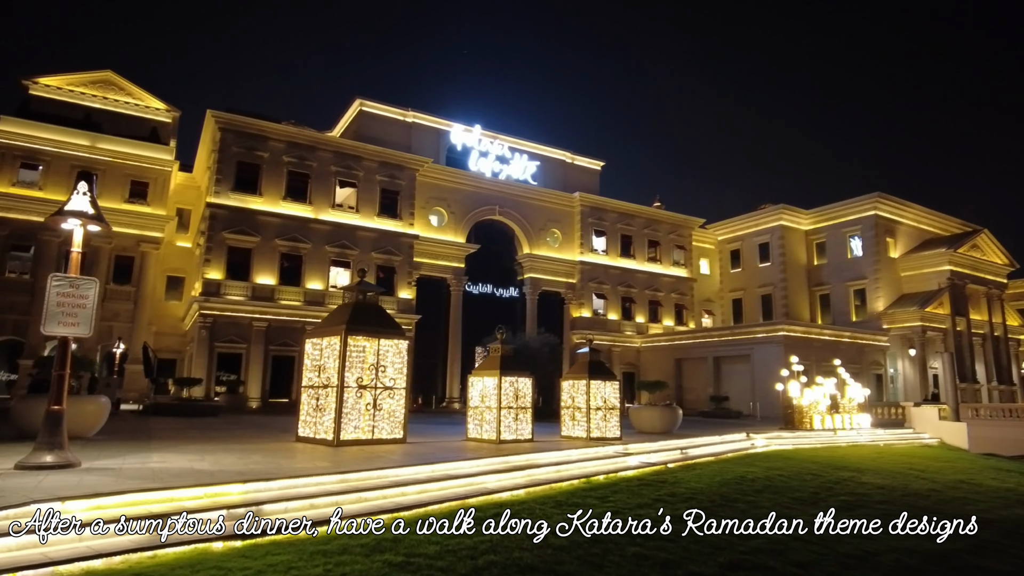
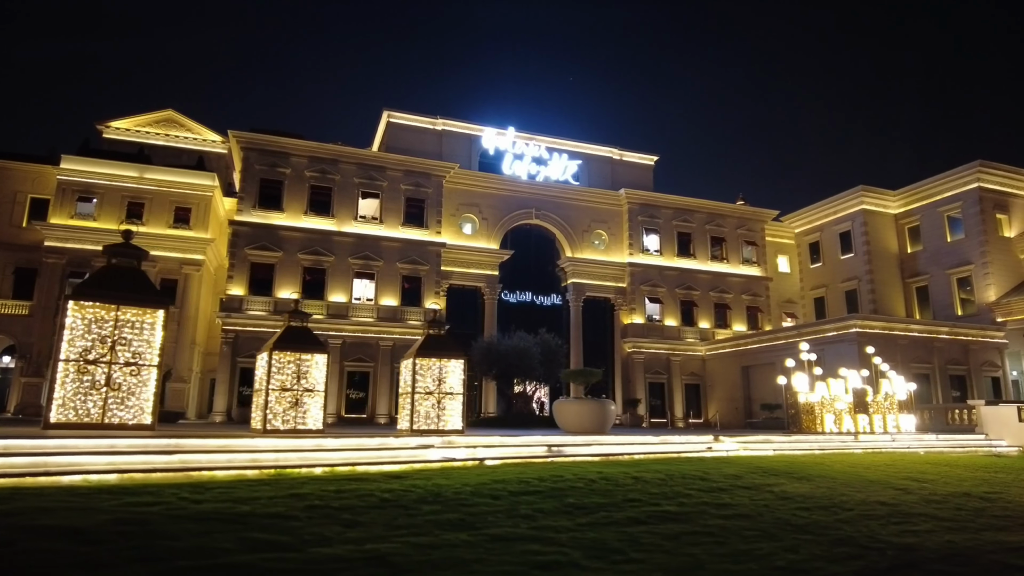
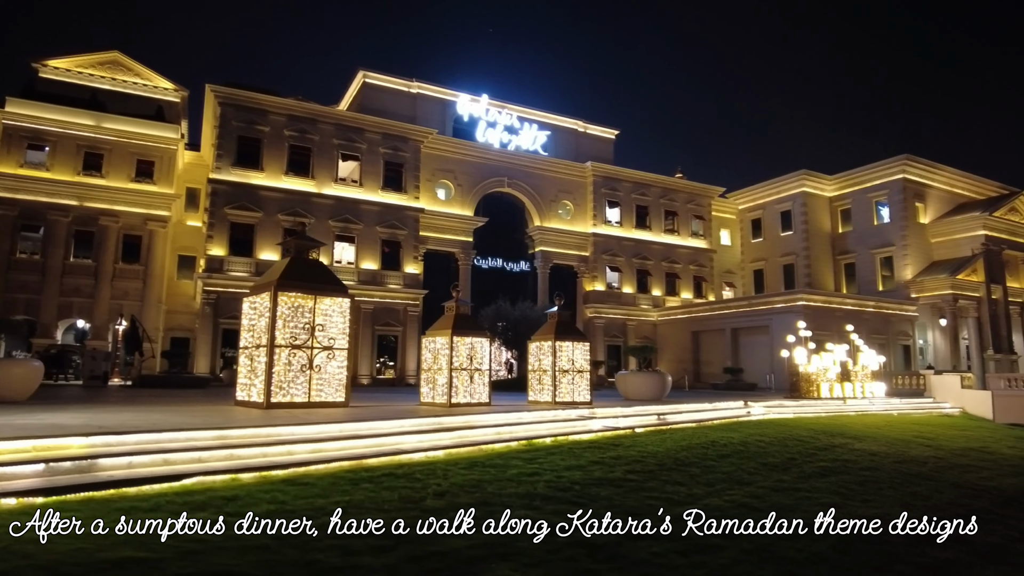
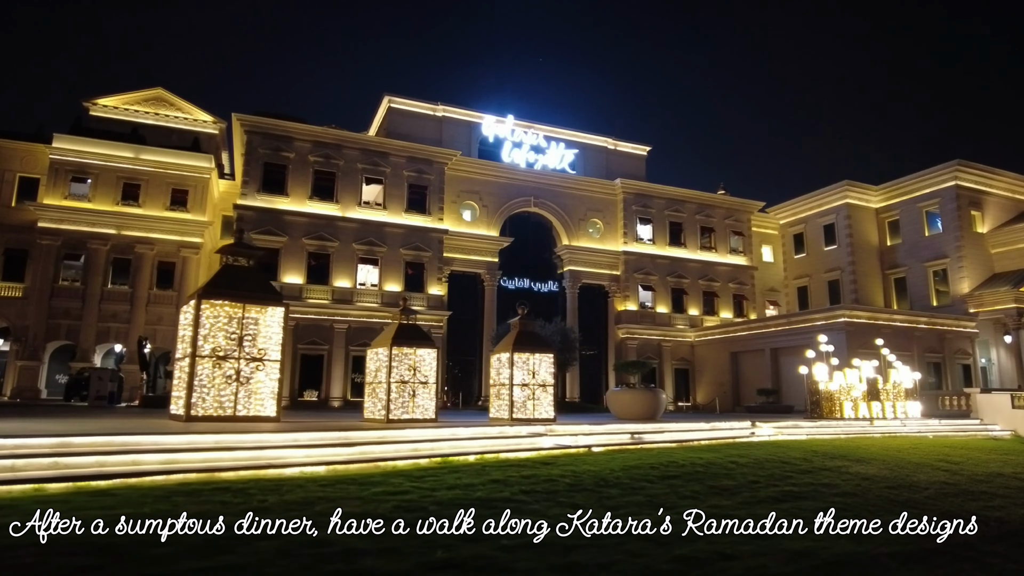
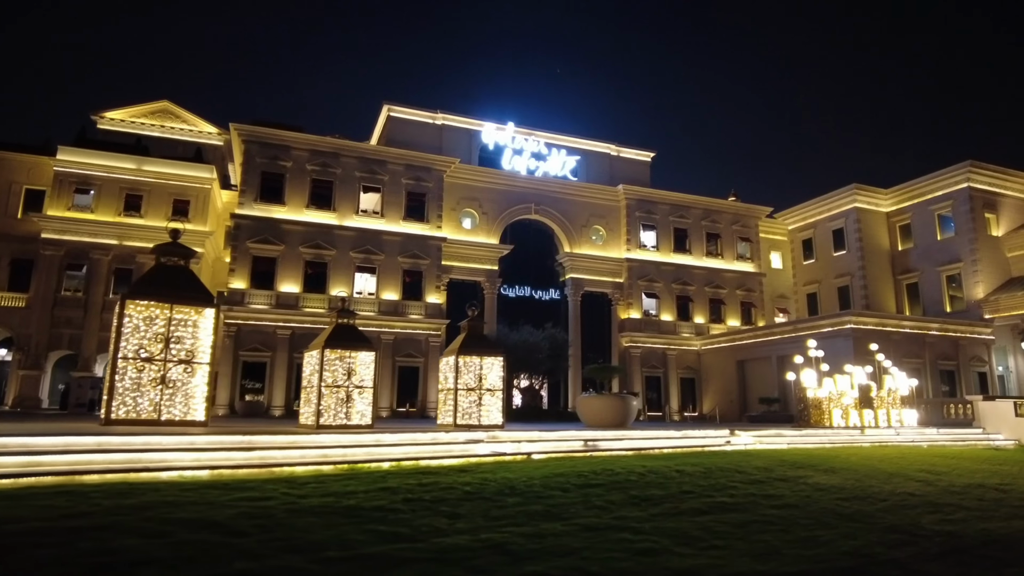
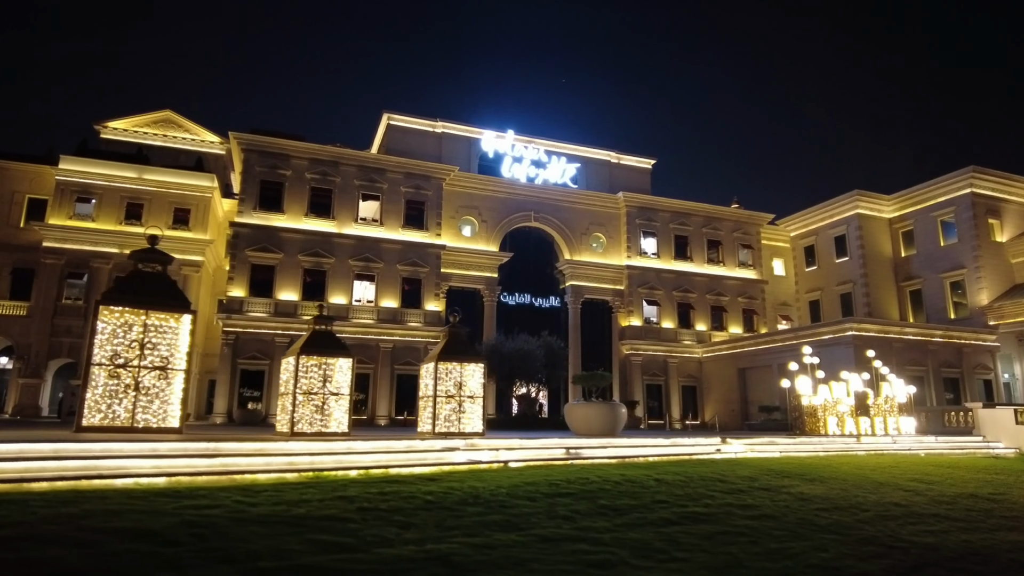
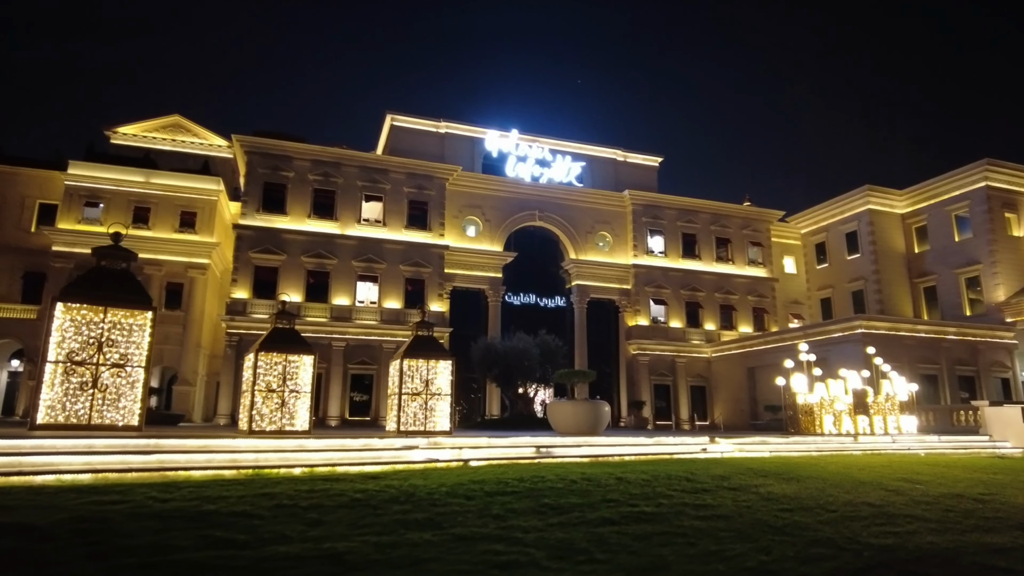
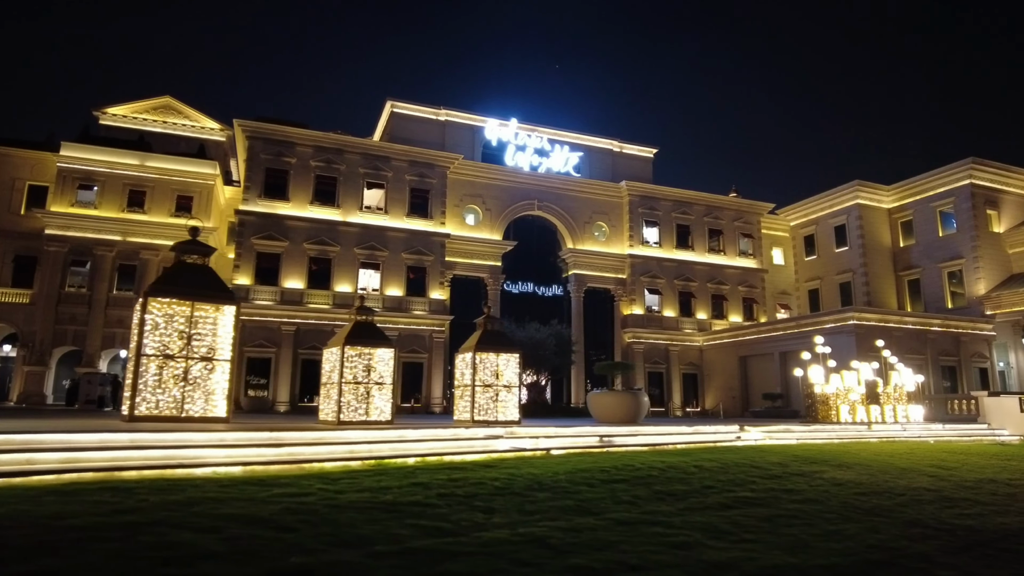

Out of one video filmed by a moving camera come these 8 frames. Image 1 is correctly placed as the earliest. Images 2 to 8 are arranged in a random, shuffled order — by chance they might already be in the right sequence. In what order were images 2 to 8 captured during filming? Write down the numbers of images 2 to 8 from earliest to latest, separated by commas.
3, 4, 8, 5, 6, 2, 7
